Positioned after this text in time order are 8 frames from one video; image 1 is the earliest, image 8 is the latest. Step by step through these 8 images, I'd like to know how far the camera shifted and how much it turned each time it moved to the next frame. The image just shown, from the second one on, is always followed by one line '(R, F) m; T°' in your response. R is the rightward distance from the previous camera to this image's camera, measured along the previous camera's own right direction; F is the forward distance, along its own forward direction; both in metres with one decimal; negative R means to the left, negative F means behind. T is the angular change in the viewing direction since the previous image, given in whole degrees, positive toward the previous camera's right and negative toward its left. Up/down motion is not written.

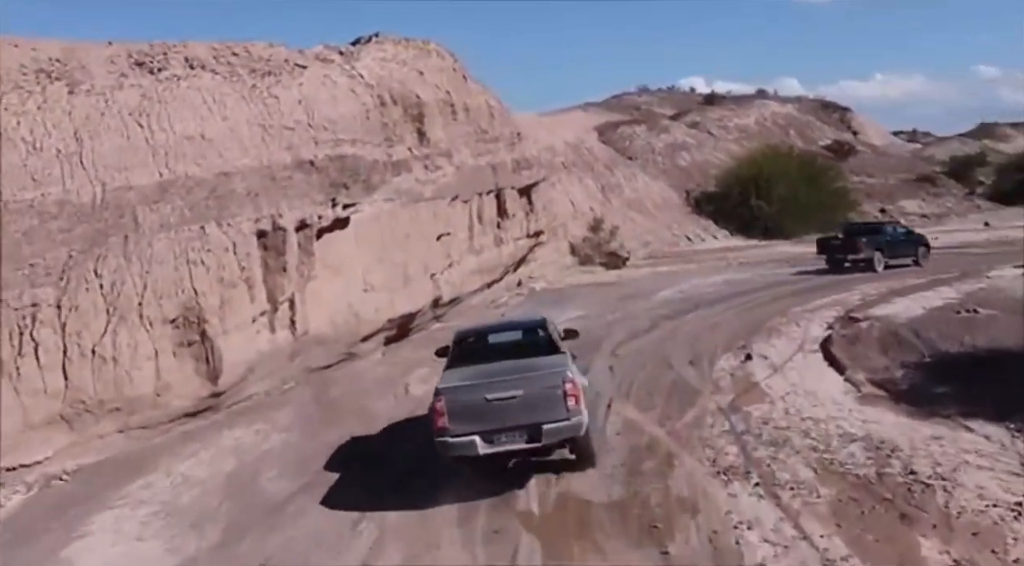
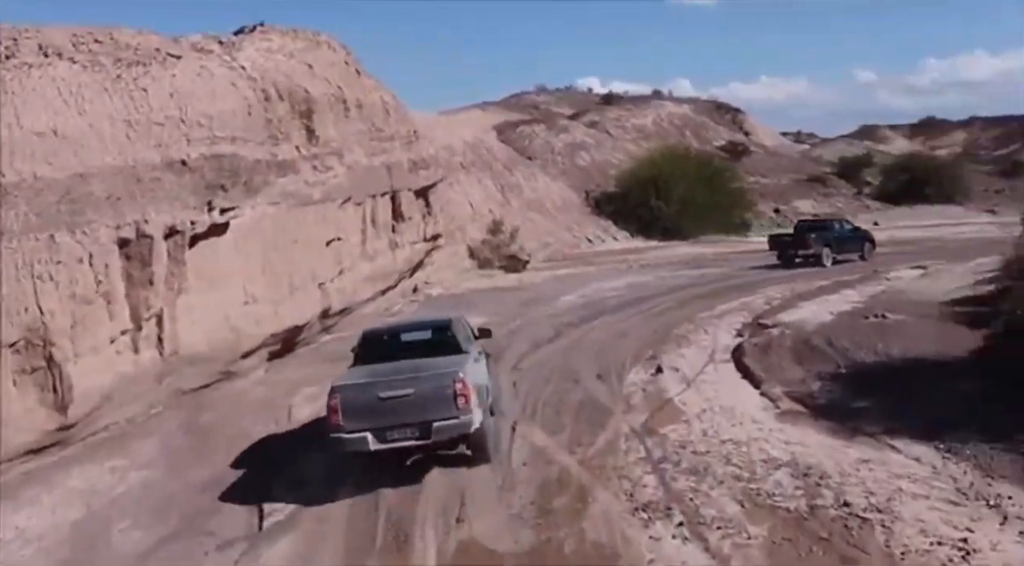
(+0.1, +1.5) m; +6°
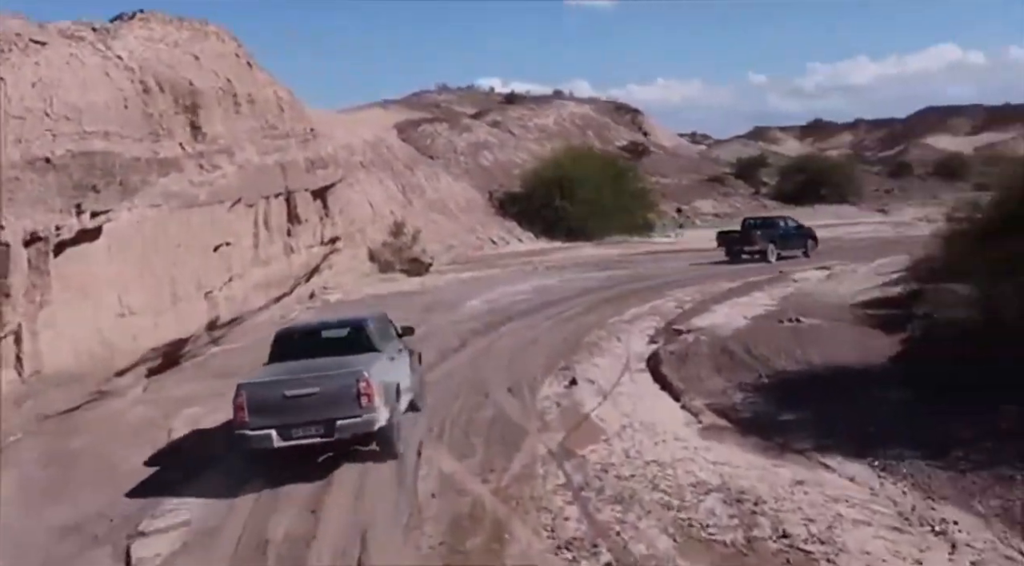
(0.0, +1.3) m; +5°
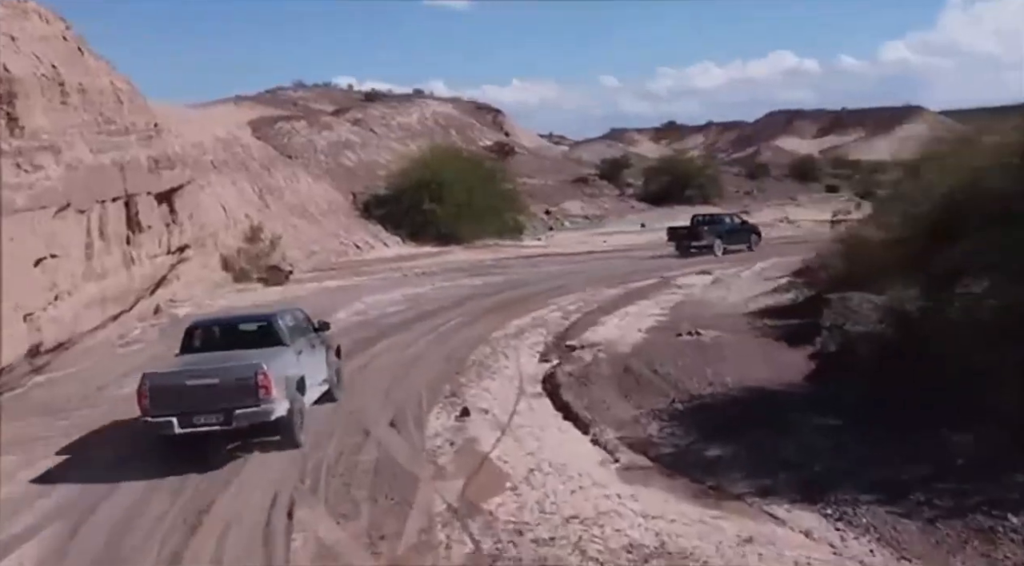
(-0.3, +2.3) m; +8°
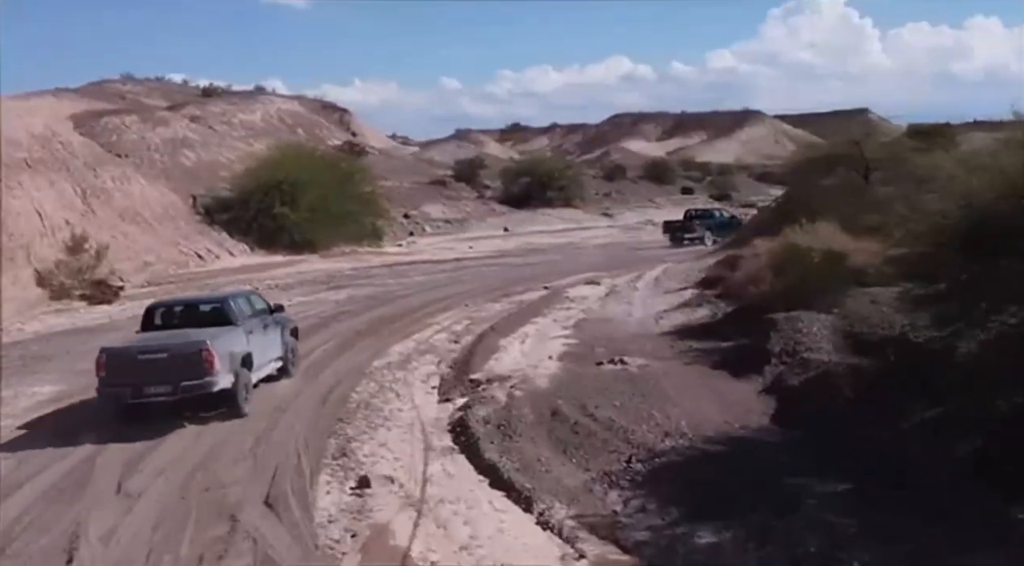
(-0.8, +3.7) m; +9°
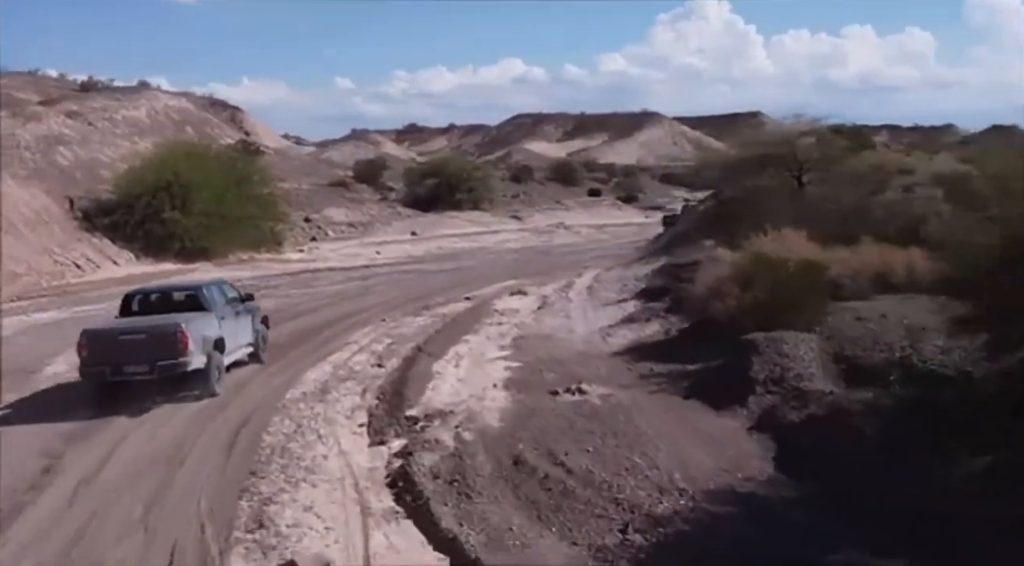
(-0.7, +2.6) m; +6°
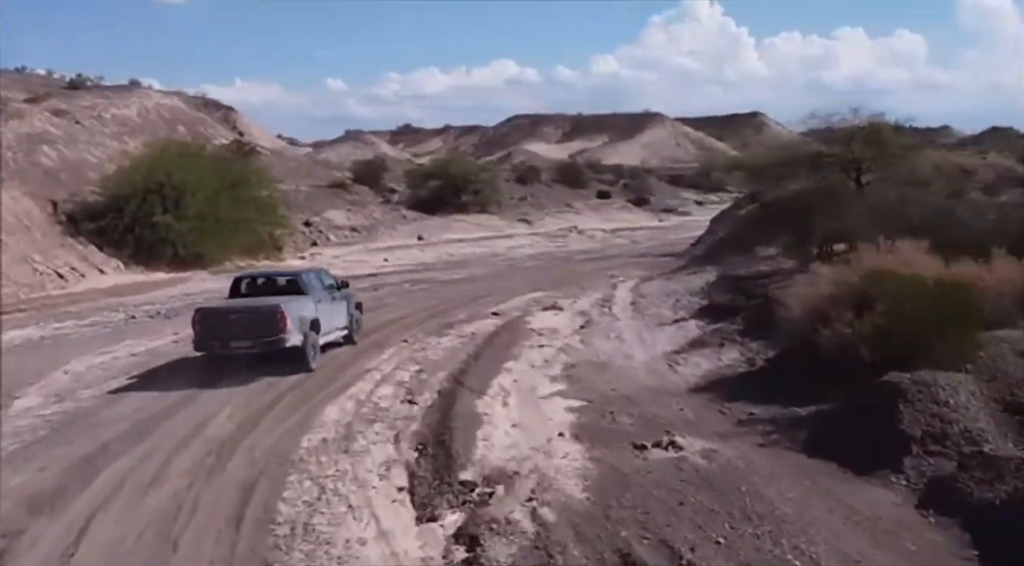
(-1.0, +3.3) m; 0°
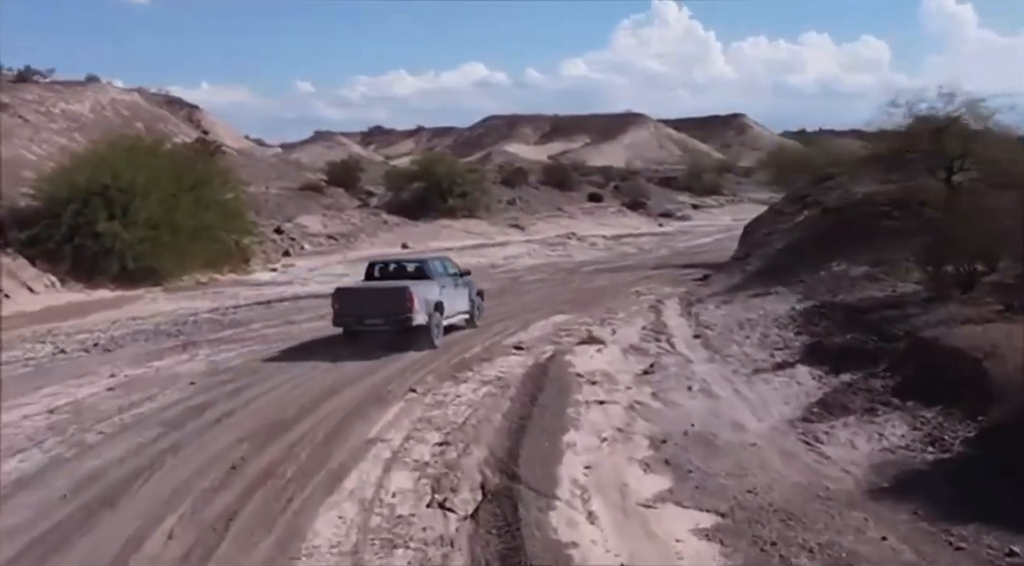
(-1.2, +5.6) m; +2°
